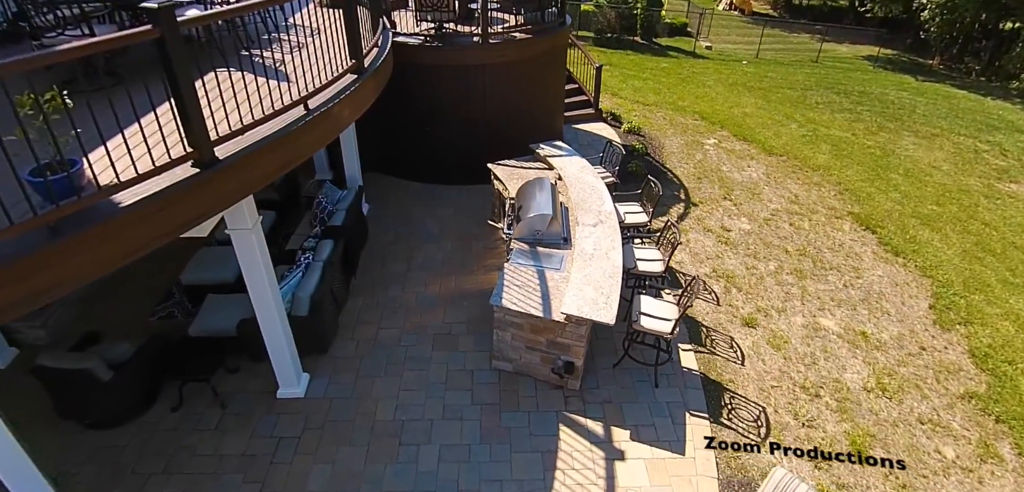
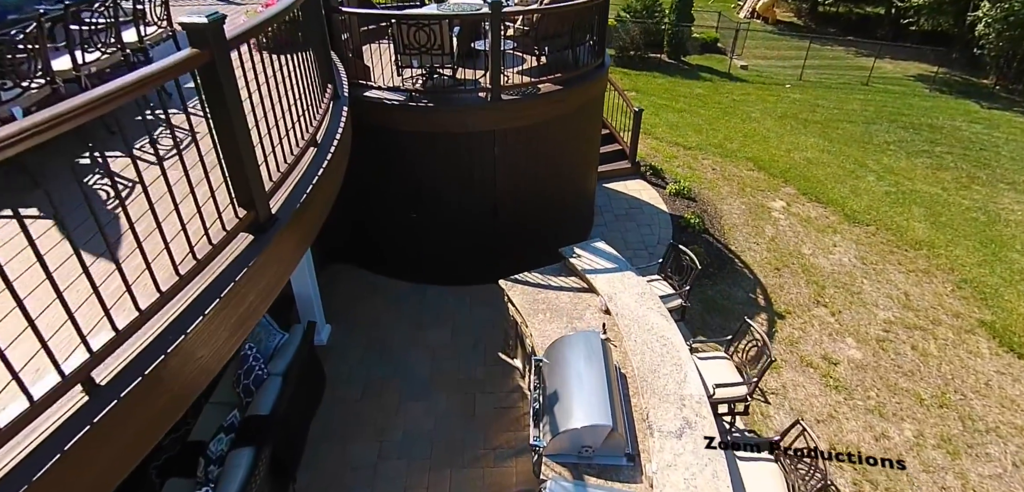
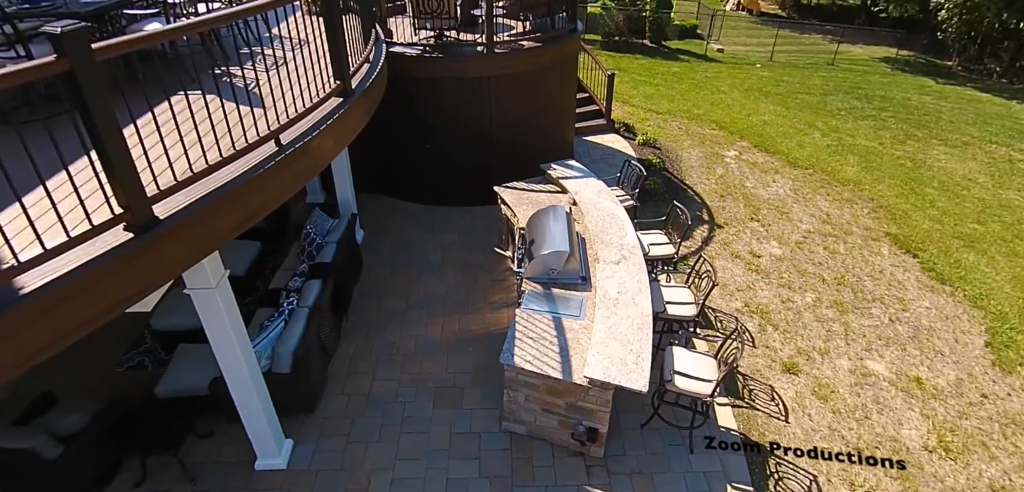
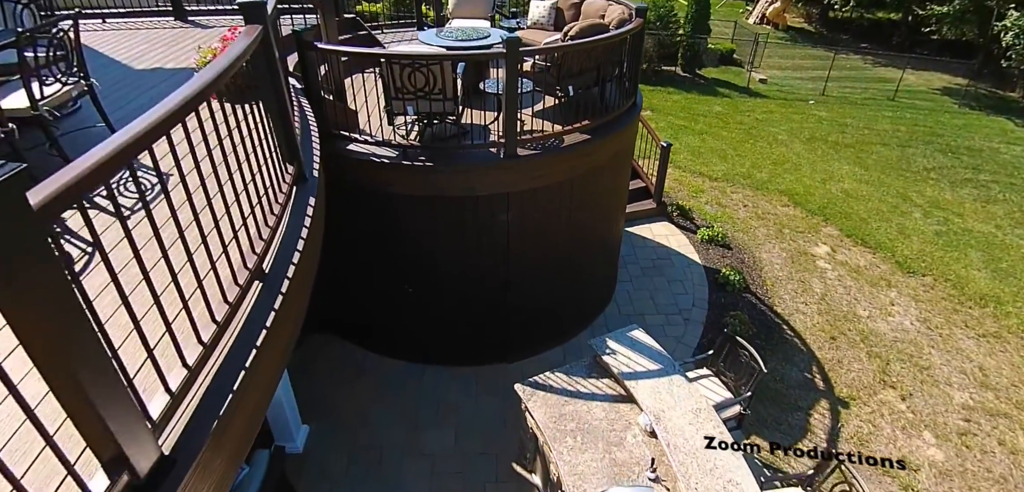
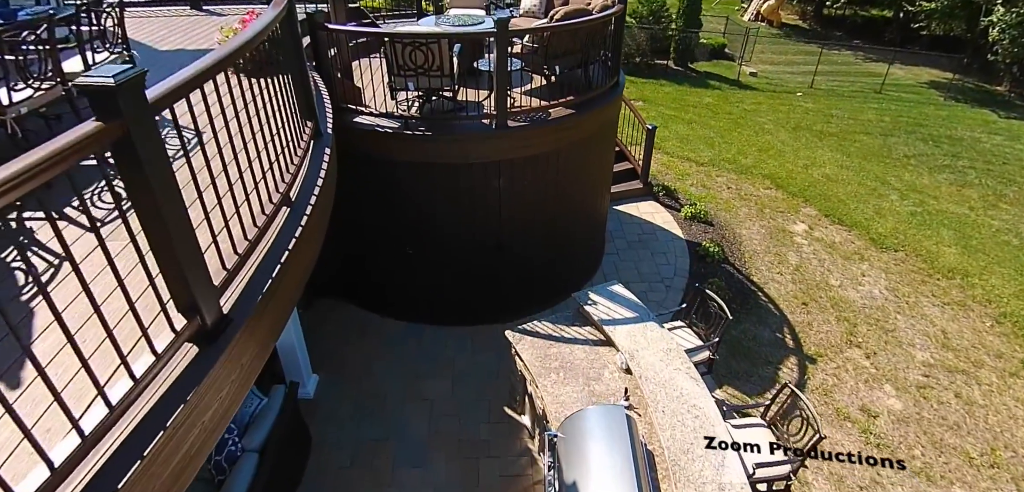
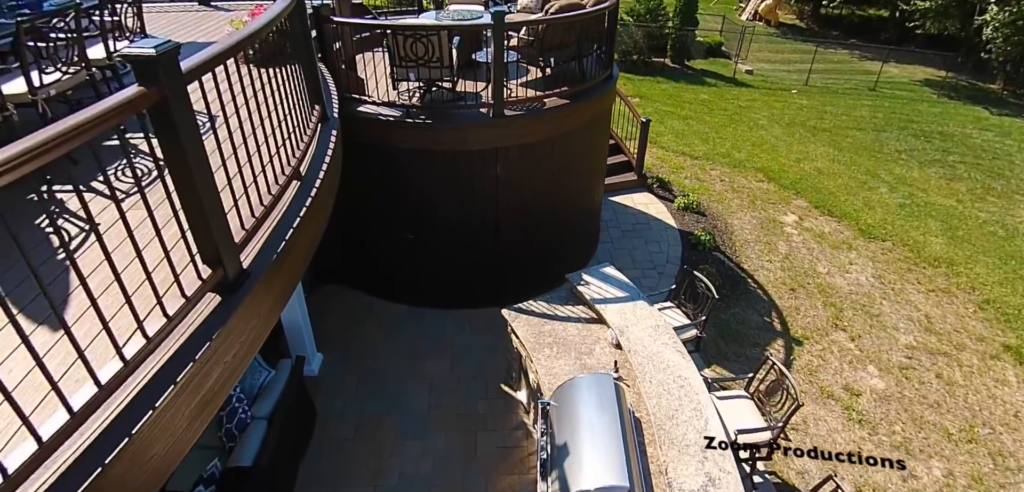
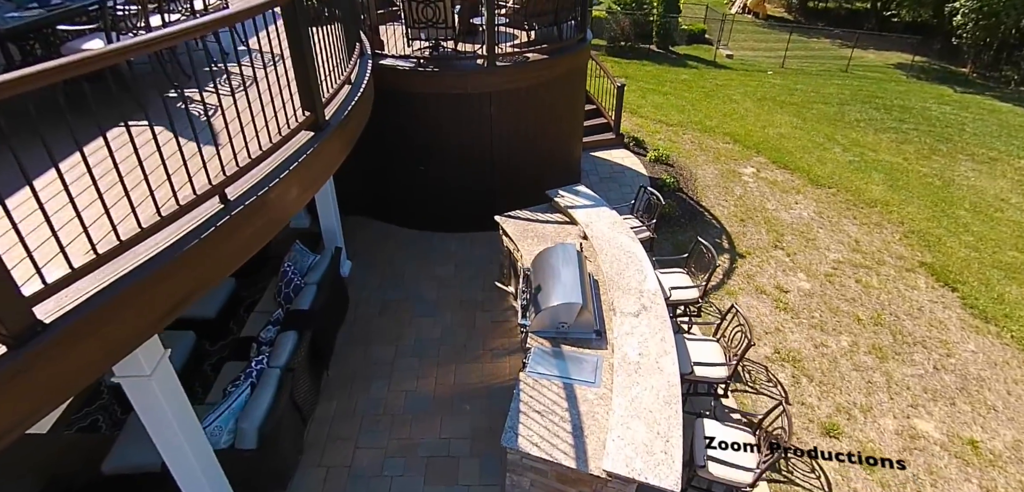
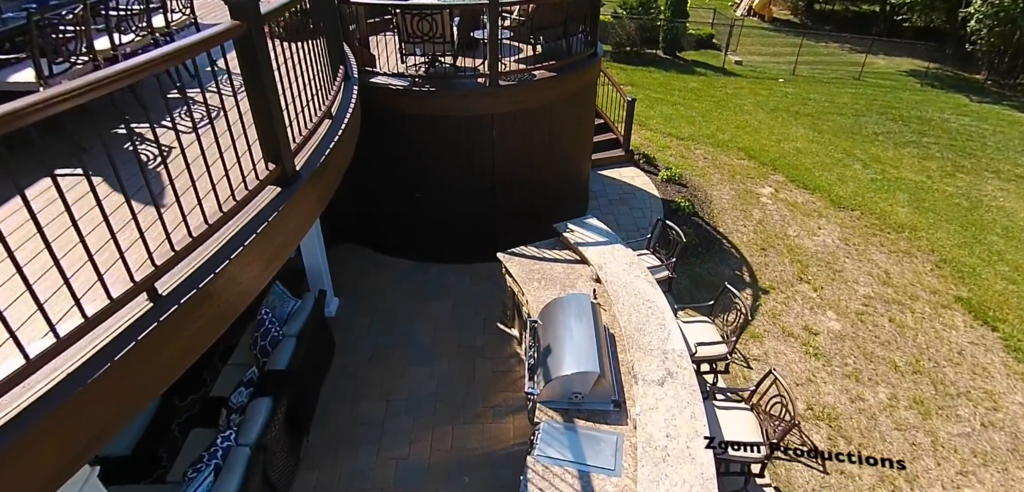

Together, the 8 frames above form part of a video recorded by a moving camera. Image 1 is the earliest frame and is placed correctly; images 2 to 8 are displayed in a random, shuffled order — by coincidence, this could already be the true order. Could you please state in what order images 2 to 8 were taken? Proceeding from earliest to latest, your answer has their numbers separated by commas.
3, 7, 8, 2, 6, 5, 4
